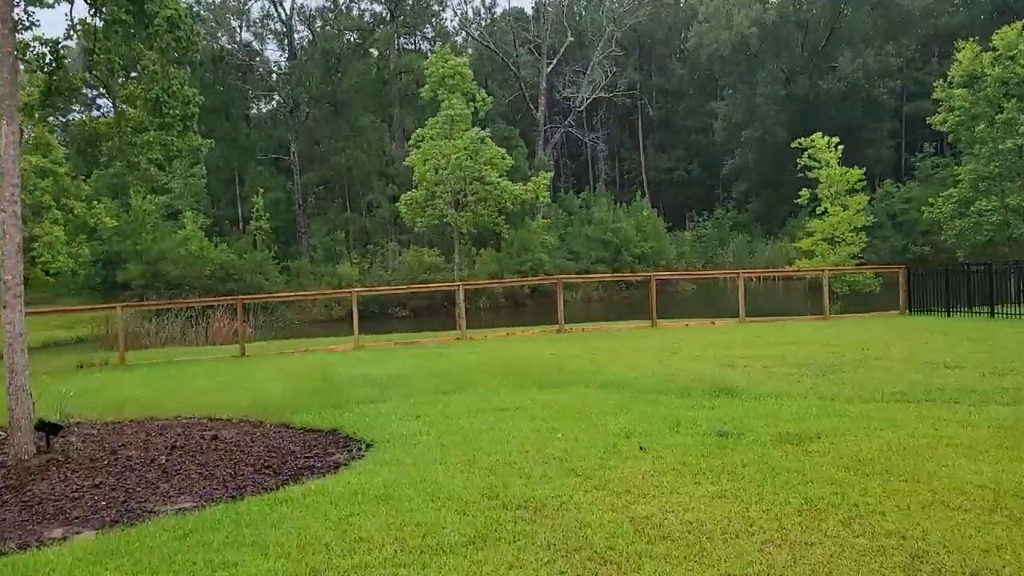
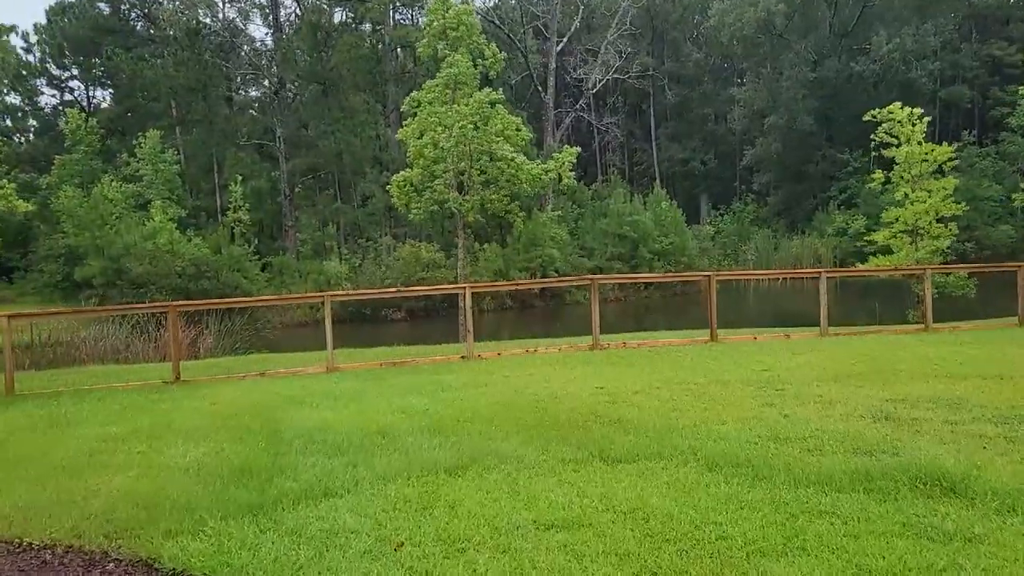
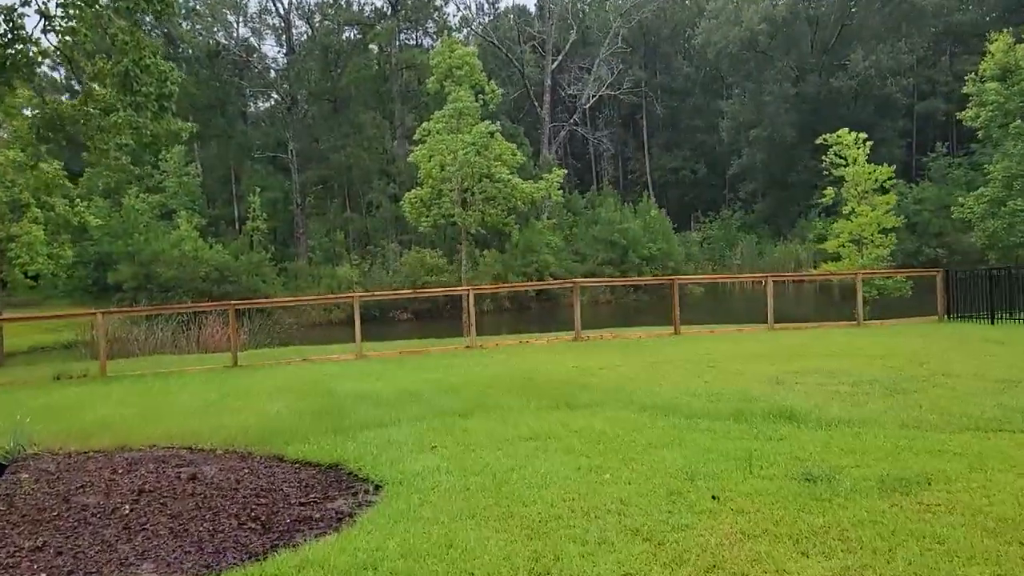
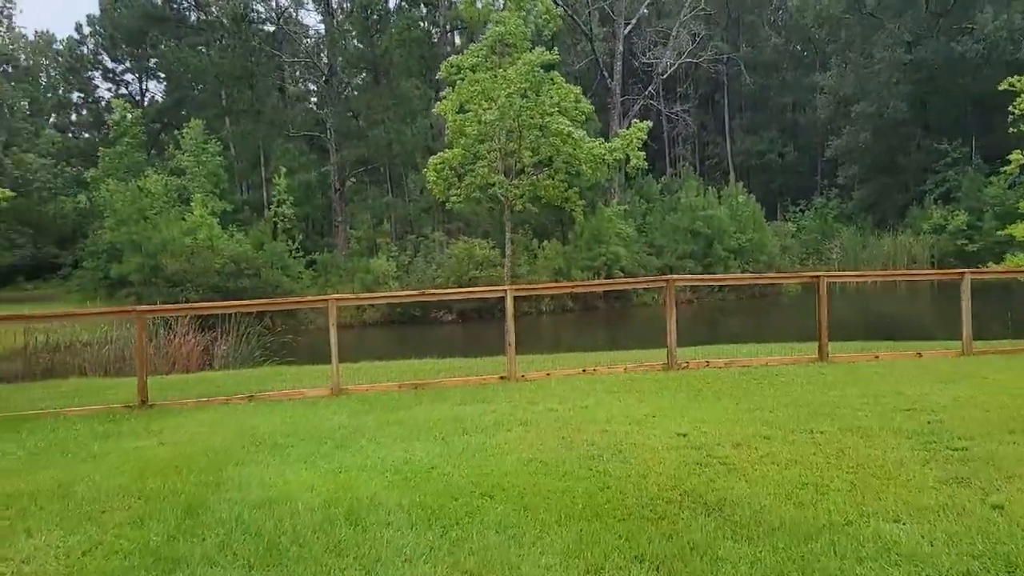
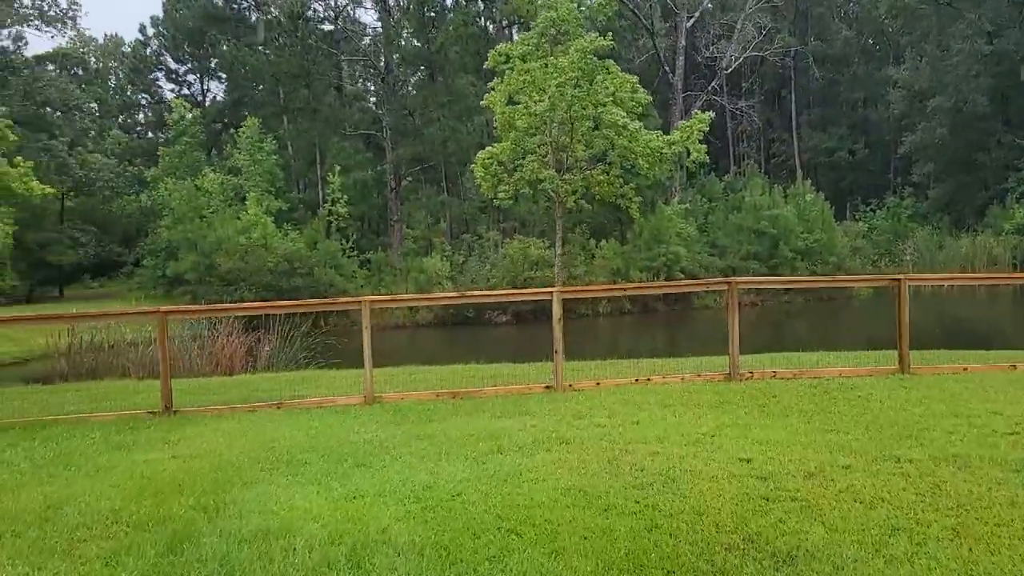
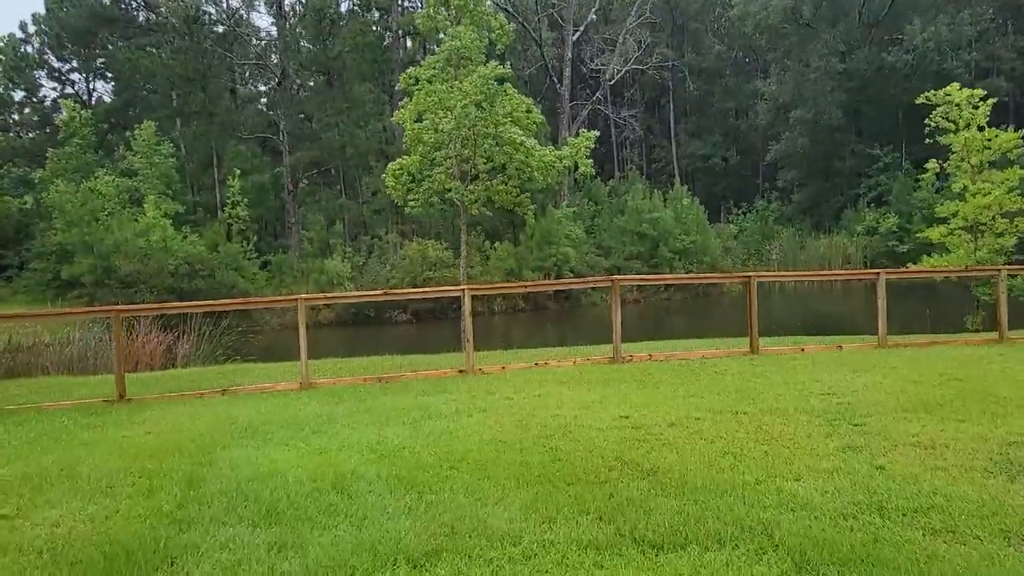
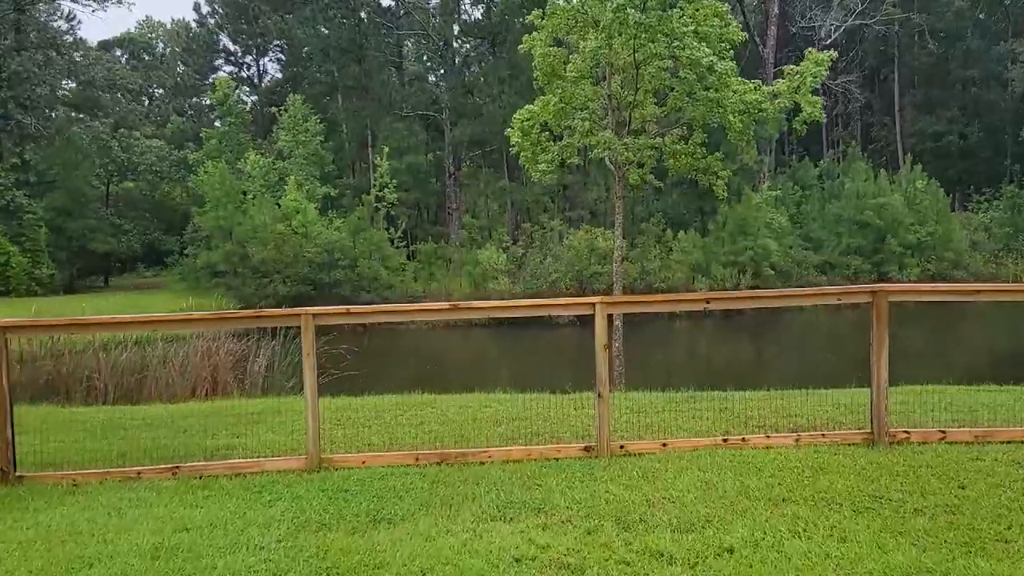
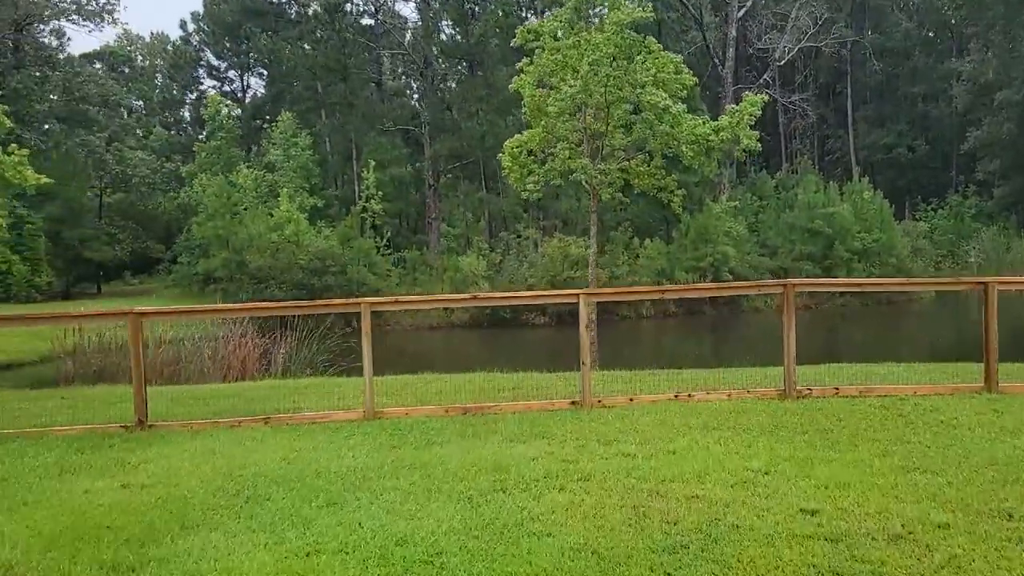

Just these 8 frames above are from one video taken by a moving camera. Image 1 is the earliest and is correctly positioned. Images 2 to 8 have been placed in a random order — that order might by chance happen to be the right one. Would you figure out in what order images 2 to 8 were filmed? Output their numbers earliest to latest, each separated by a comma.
3, 2, 6, 4, 5, 8, 7
